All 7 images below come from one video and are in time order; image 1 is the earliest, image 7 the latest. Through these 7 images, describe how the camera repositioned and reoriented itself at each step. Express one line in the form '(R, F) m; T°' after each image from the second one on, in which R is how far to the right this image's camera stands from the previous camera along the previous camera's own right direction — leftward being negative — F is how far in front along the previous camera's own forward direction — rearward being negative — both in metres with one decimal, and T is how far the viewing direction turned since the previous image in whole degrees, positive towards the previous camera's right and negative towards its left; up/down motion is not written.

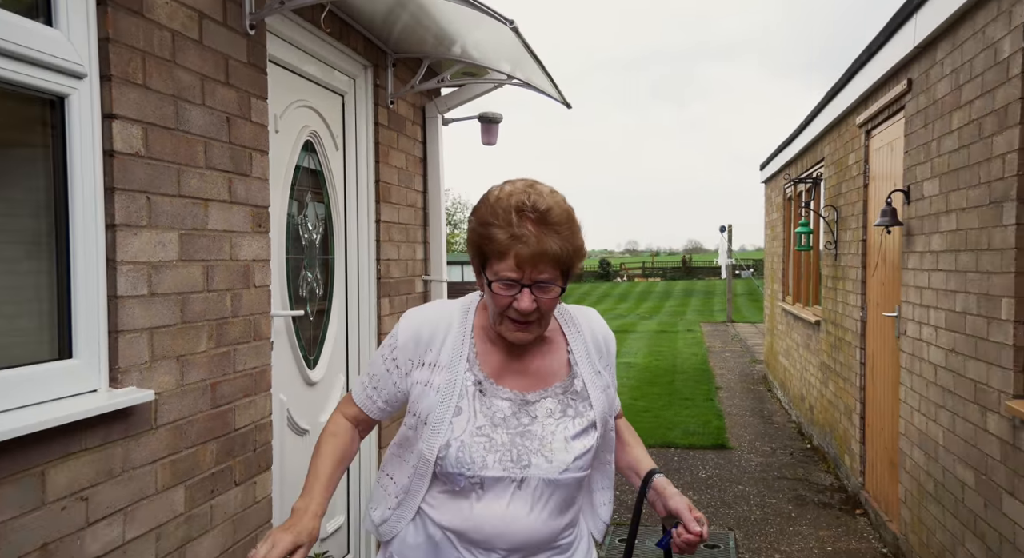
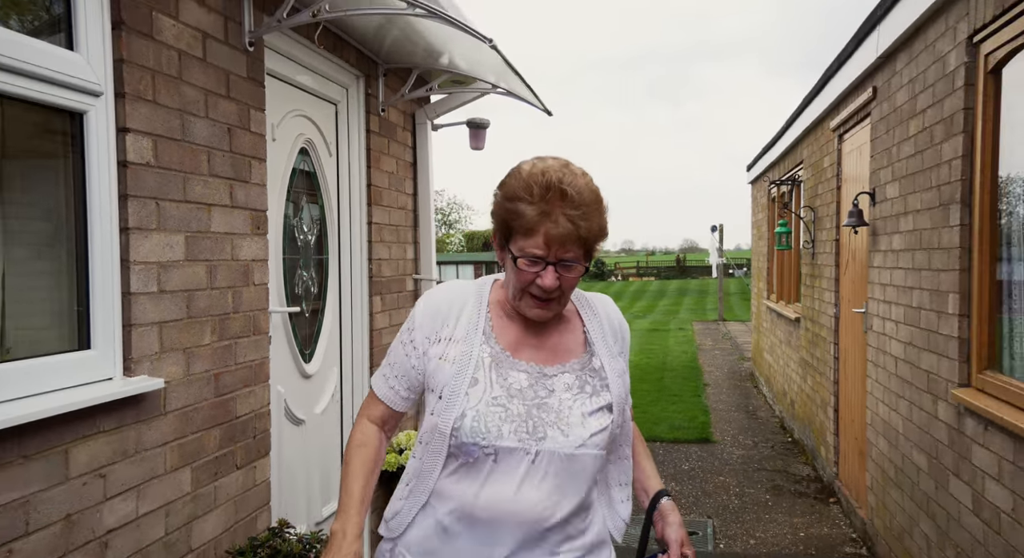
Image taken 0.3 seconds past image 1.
(+0.1, -0.2) m; 0°
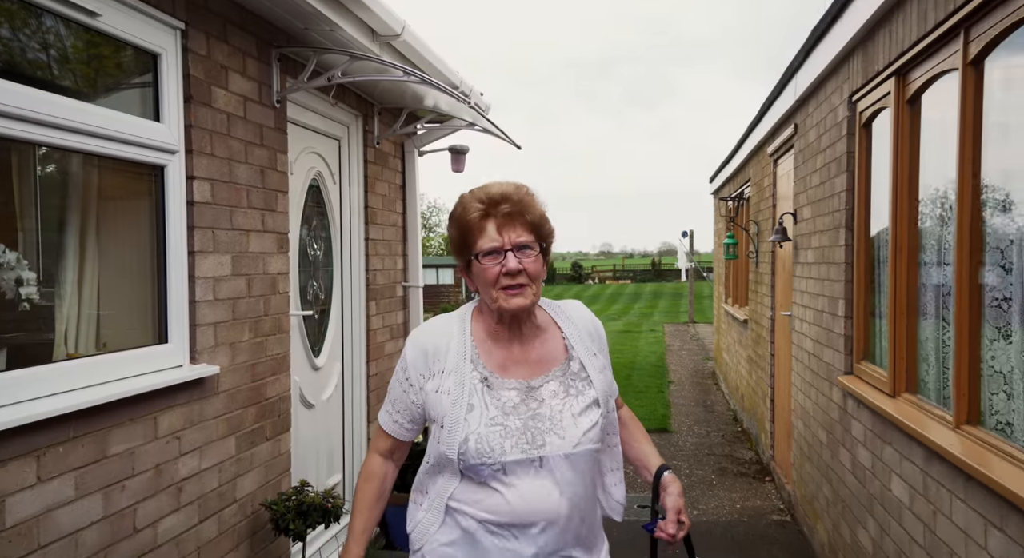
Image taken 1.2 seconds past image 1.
(0.0, -0.7) m; +2°
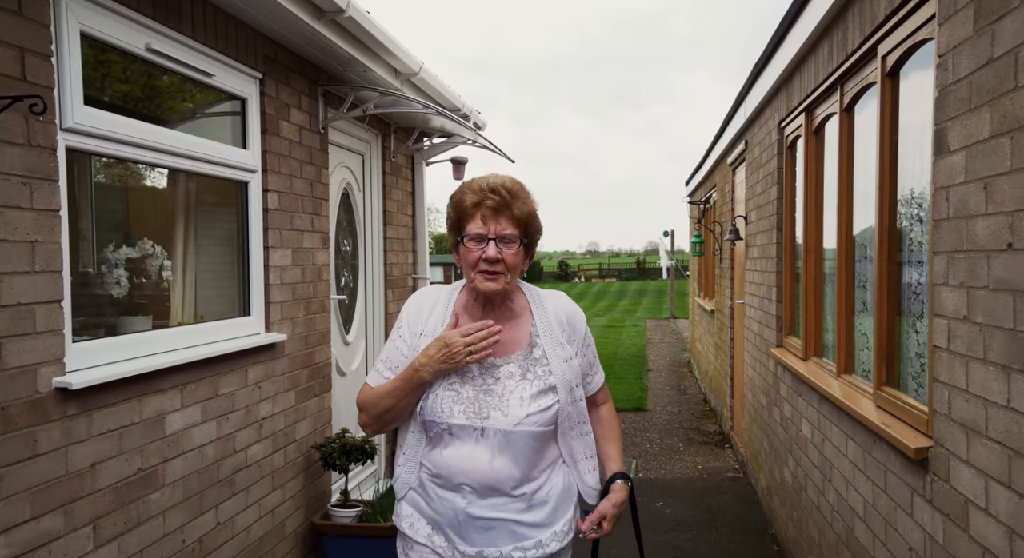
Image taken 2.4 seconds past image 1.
(-0.1, -0.9) m; +1°
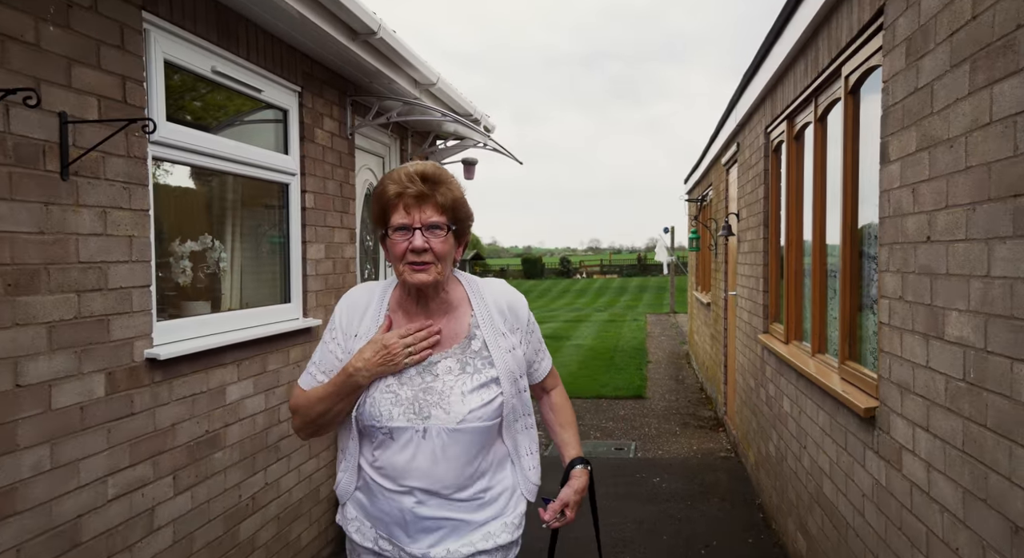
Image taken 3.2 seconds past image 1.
(-0.1, -0.4) m; 0°
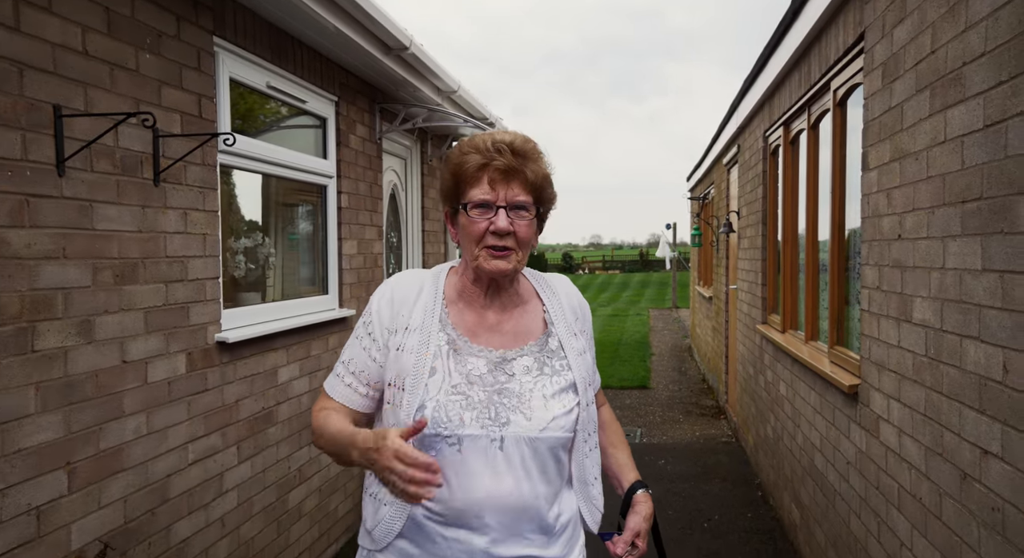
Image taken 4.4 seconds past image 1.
(-0.1, -0.4) m; 0°
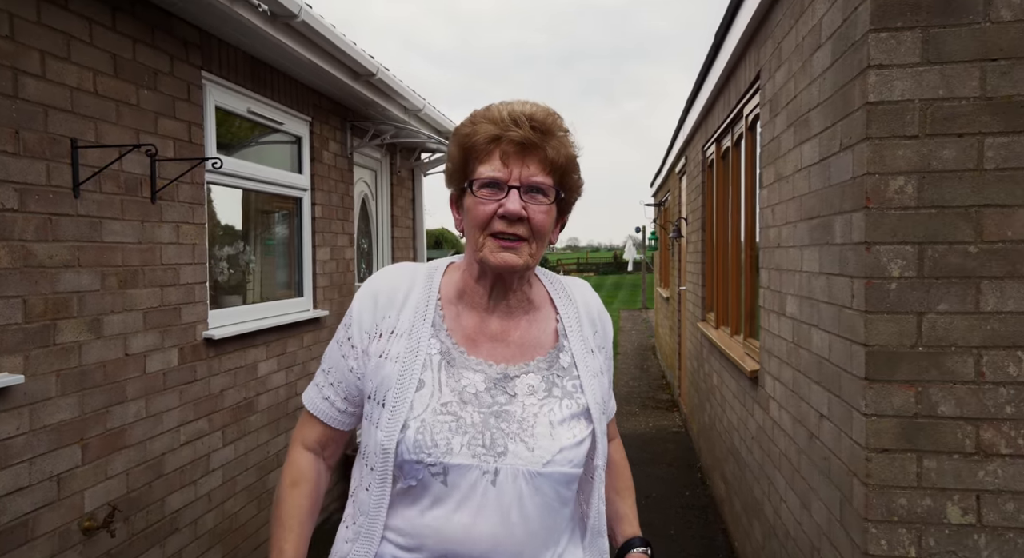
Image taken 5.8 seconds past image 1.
(+0.1, -0.5) m; +2°
